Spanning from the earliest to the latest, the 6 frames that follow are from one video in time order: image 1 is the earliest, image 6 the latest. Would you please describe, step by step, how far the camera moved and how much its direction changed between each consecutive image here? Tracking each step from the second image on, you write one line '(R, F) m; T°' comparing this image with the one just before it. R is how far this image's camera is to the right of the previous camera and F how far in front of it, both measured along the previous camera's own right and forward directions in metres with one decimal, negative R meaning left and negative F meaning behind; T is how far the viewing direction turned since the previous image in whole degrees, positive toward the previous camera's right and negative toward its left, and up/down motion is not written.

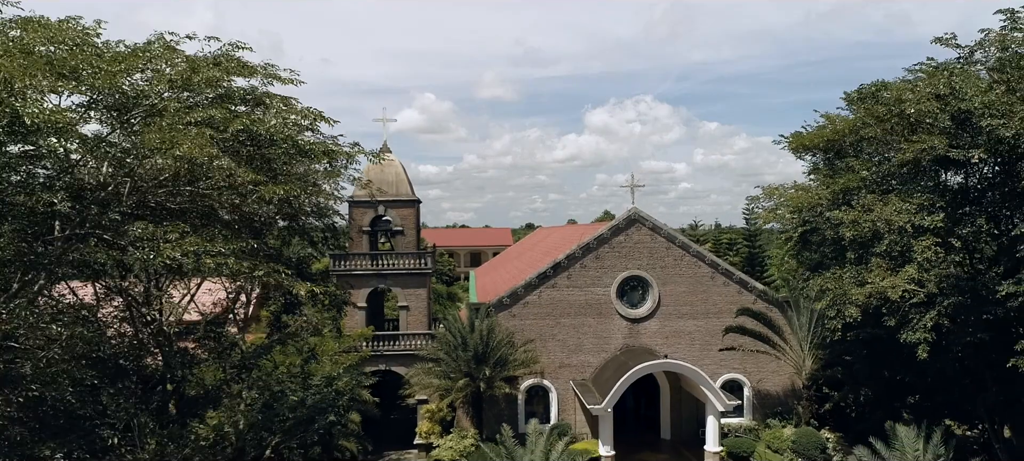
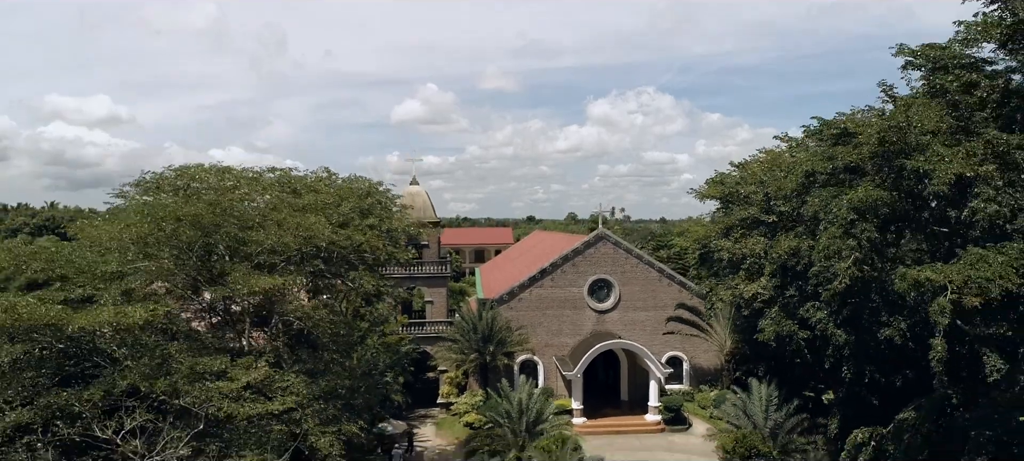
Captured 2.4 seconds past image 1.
(+0.2, -7.7) m; 0°
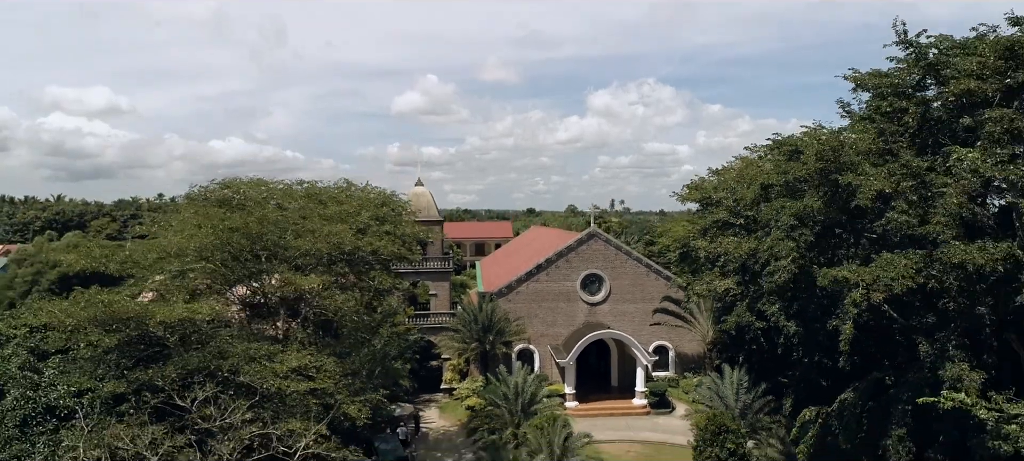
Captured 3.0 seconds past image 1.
(+0.1, -2.3) m; 0°
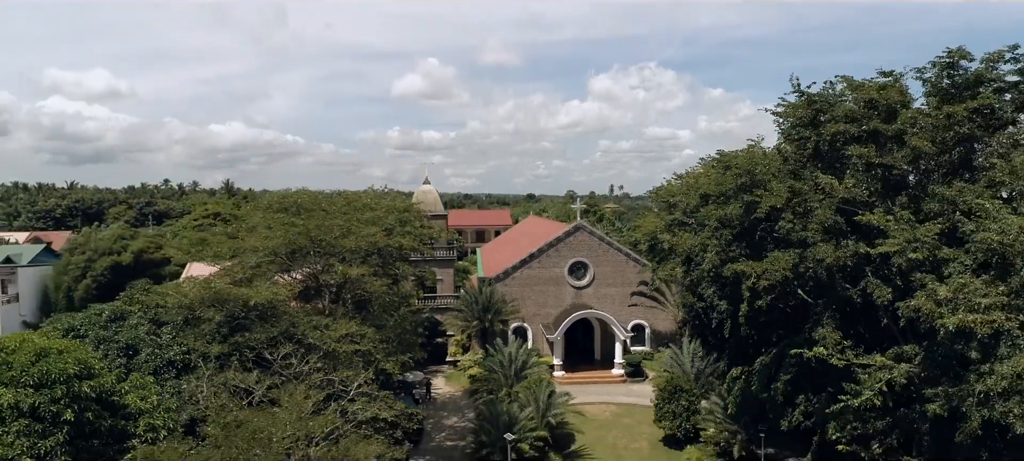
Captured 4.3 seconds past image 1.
(+0.2, -4.7) m; 0°
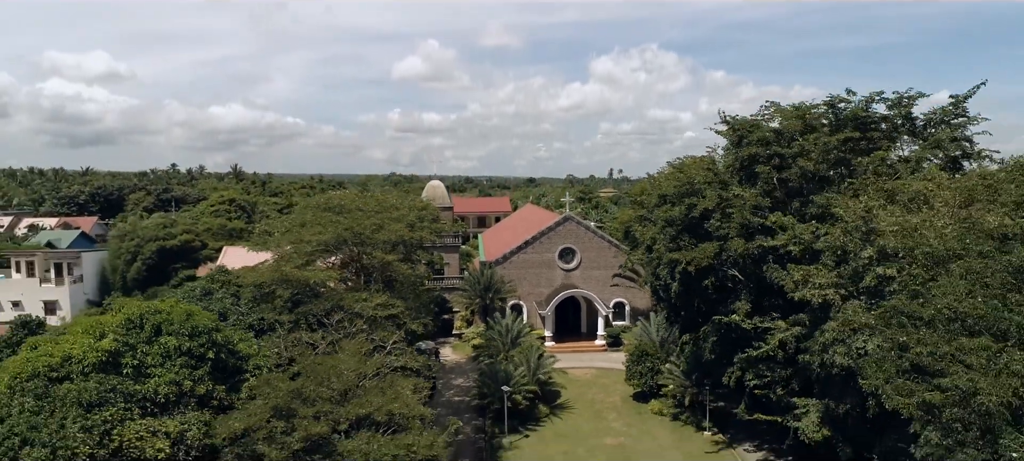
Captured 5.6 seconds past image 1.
(+0.2, -5.6) m; 0°
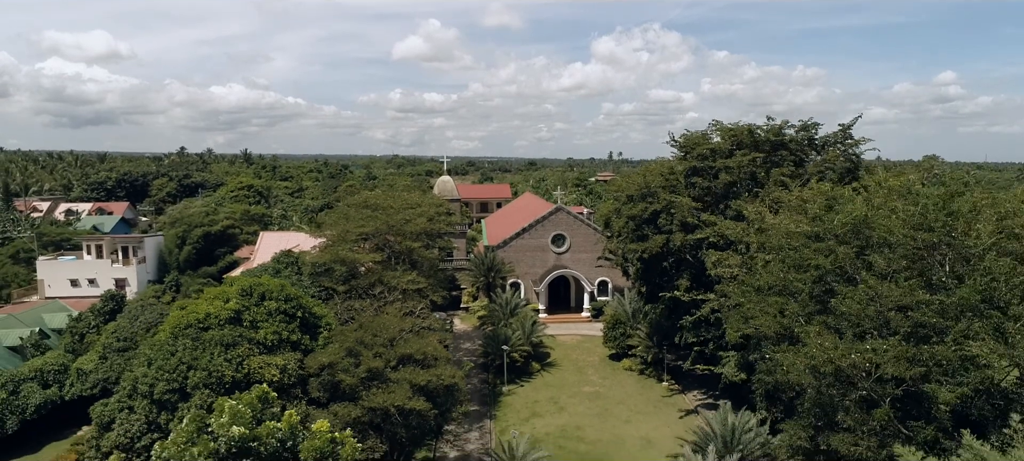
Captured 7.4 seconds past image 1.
(+0.2, -7.3) m; 0°
